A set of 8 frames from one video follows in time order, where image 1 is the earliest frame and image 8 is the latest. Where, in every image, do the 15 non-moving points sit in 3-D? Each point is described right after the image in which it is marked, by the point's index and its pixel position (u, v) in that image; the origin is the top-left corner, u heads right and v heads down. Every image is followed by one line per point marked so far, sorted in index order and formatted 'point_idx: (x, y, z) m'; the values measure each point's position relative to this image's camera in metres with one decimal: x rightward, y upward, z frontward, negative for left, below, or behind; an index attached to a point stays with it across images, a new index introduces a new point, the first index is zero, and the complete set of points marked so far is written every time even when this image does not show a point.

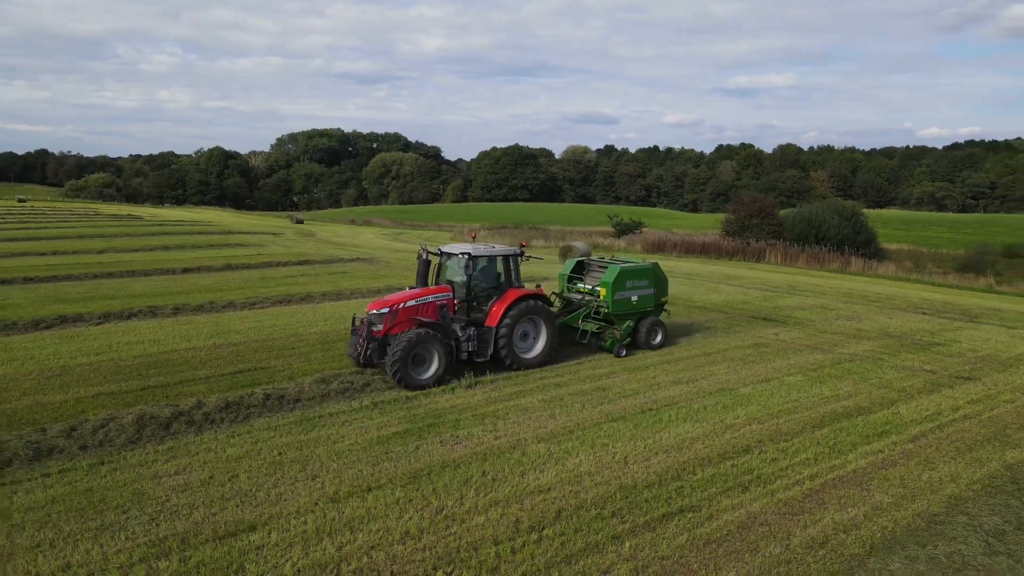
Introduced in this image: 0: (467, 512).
0: (-0.3, -1.8, +5.8) m
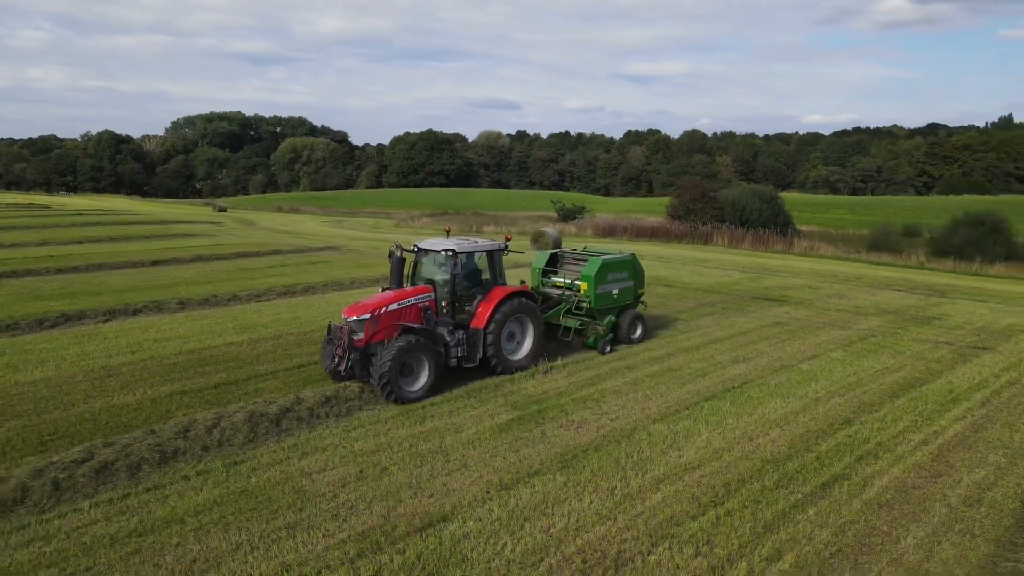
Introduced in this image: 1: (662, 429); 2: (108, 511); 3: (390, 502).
0: (+1.1, -1.7, +6.0) m
1: (+1.6, -1.4, +7.4) m
2: (-3.1, -1.7, +5.6) m
3: (-1.0, -1.7, +5.8) m
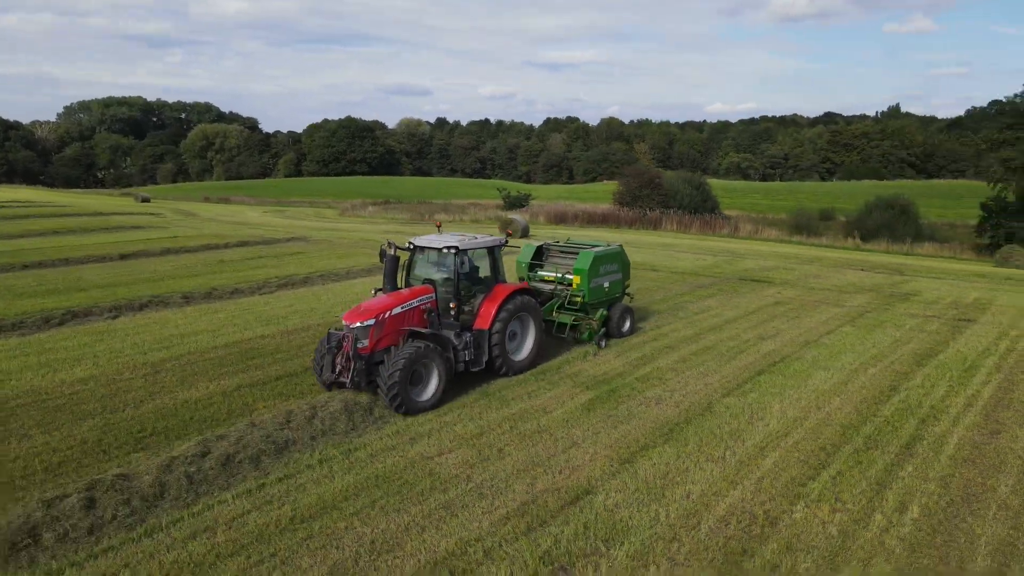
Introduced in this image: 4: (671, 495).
0: (+2.1, -1.5, +6.5) m
1: (+2.5, -1.2, +7.9) m
2: (-2.0, -1.7, +5.7) m
3: (+0.1, -1.6, +6.1) m
4: (+1.3, -1.6, +5.8) m
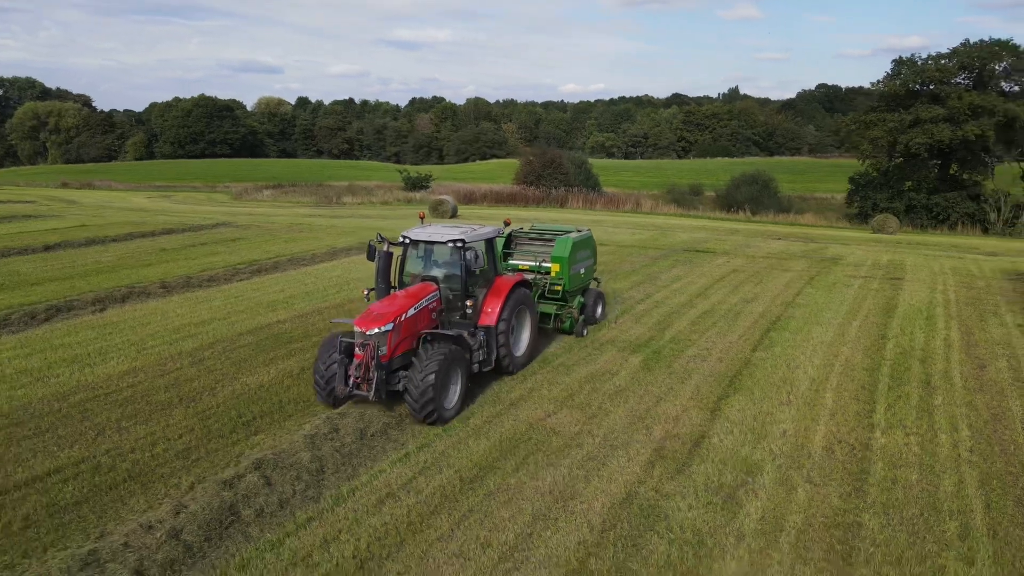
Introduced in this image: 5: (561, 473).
0: (+3.1, -1.2, +7.6) m
1: (+3.2, -0.8, +9.0) m
2: (-0.8, -1.5, +6.0) m
3: (+1.2, -1.3, +6.8) m
4: (+2.4, -1.3, +6.7) m
5: (+0.4, -1.5, +5.9) m
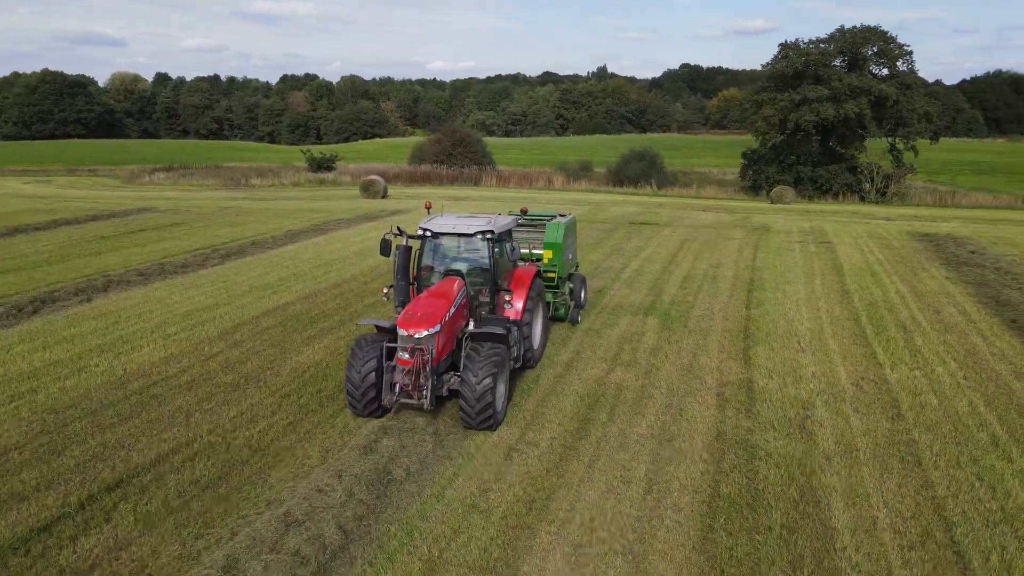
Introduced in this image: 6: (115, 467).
0: (+3.7, -0.7, +8.7) m
1: (+3.5, -0.3, +10.1) m
2: (0.0, -1.2, +6.5) m
3: (+1.9, -1.0, +7.6) m
4: (+3.1, -0.9, +7.8) m
5: (+1.3, -1.2, +6.6) m
6: (-3.1, -1.4, +5.7) m
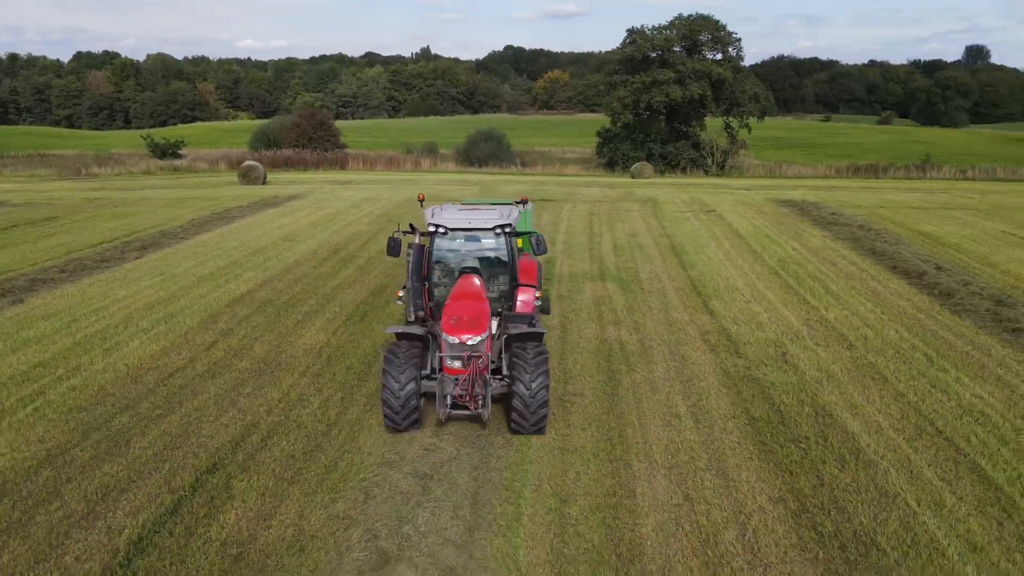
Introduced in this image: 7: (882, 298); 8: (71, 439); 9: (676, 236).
0: (+3.4, -0.1, +10.1) m
1: (+2.9, +0.2, +11.4) m
2: (+0.4, -0.9, +7.2) m
3: (+2.0, -0.5, +8.7) m
4: (+3.1, -0.4, +9.1) m
5: (+1.6, -0.8, +7.6) m
6: (-2.5, -1.3, +5.8) m
7: (+5.1, -0.1, +10.0) m
8: (-3.6, -1.2, +5.9) m
9: (+3.3, +1.0, +14.4) m
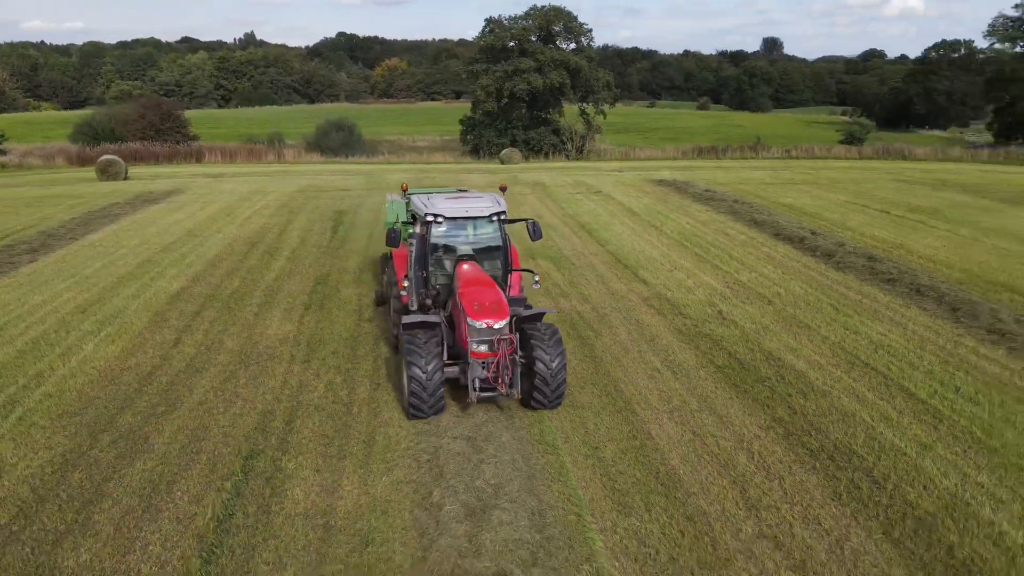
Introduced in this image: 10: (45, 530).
0: (+2.5, +0.3, +11.2) m
1: (+1.7, +0.7, +12.4) m
2: (+0.3, -0.7, +7.8) m
3: (+1.5, -0.2, +9.5) m
4: (+2.5, 0.0, +10.1) m
5: (+1.3, -0.5, +8.4) m
6: (-2.3, -1.2, +5.8) m
7: (+4.2, +0.4, +11.4) m
8: (-3.4, -1.2, +5.7) m
9: (+1.4, +1.5, +15.4) m
10: (-3.0, -1.5, +4.6) m
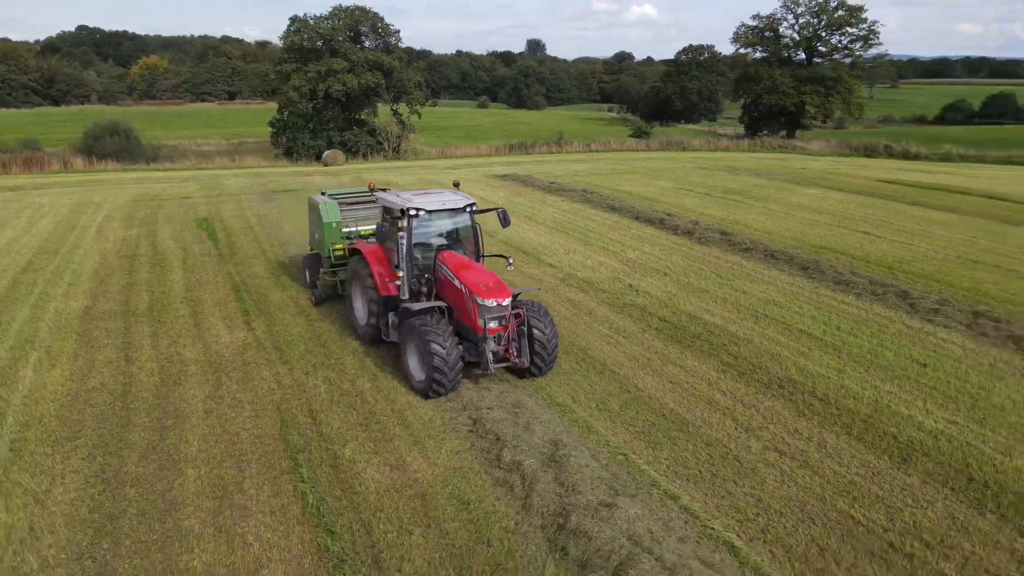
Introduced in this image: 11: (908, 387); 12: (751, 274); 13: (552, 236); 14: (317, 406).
0: (+1.0, +0.6, +12.4) m
1: (-0.1, +0.9, +13.3) m
2: (-0.2, -0.5, +8.4) m
3: (+0.5, +0.1, +10.4) m
4: (+1.2, +0.3, +11.3) m
5: (+0.6, -0.2, +9.3) m
6: (-2.0, -1.2, +5.8) m
7: (+2.5, +0.8, +13.0) m
8: (-3.0, -1.3, +5.5) m
9: (-1.3, +1.7, +16.1) m
10: (-2.3, -1.6, +4.5) m
11: (+3.8, -1.0, +7.0) m
12: (+3.6, +0.2, +11.0) m
13: (+0.7, +1.0, +13.5) m
14: (-1.7, -1.1, +6.4) m
